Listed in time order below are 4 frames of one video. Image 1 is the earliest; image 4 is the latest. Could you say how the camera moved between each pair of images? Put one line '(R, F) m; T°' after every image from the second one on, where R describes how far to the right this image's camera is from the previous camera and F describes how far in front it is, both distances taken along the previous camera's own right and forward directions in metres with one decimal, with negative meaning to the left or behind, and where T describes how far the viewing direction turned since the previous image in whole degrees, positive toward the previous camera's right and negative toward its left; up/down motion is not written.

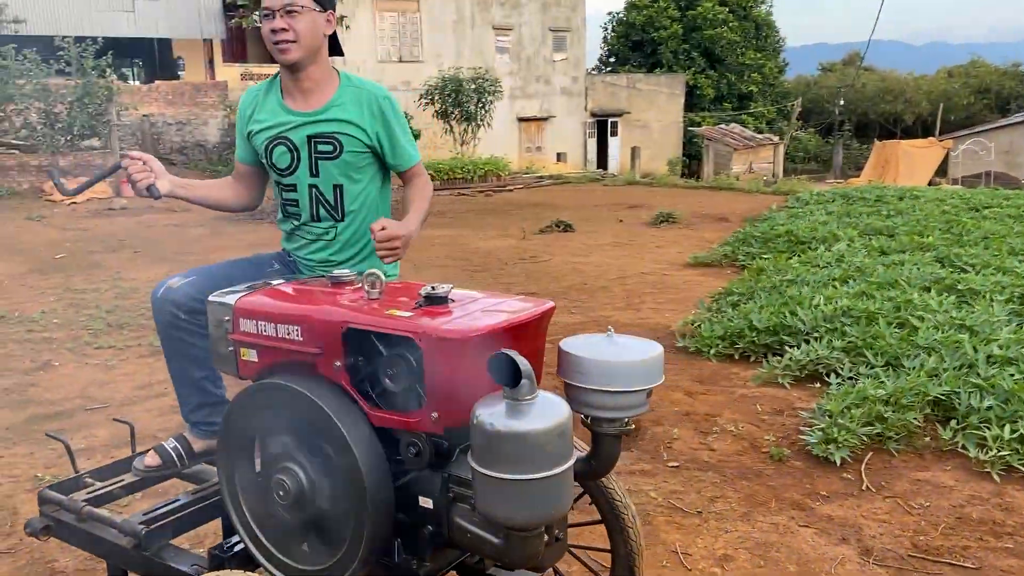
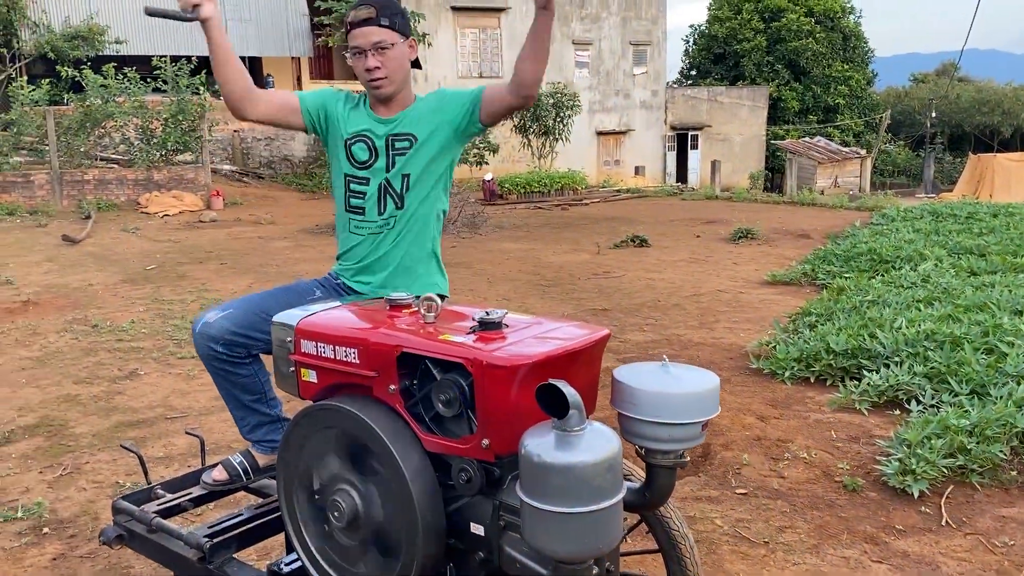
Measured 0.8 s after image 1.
(+0.1, 0.0) m; -5°
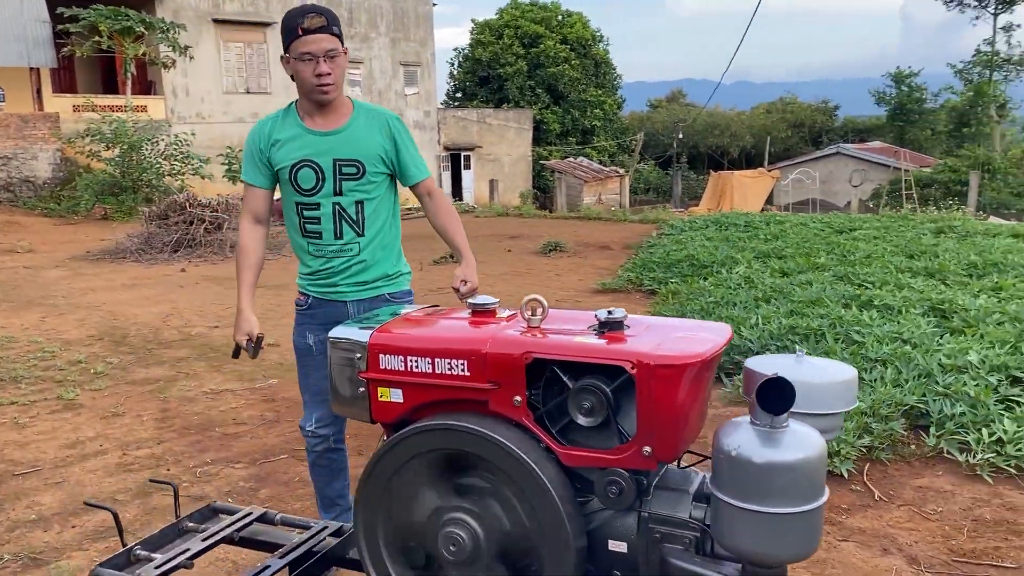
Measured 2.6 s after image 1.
(-0.7, +0.3) m; +16°
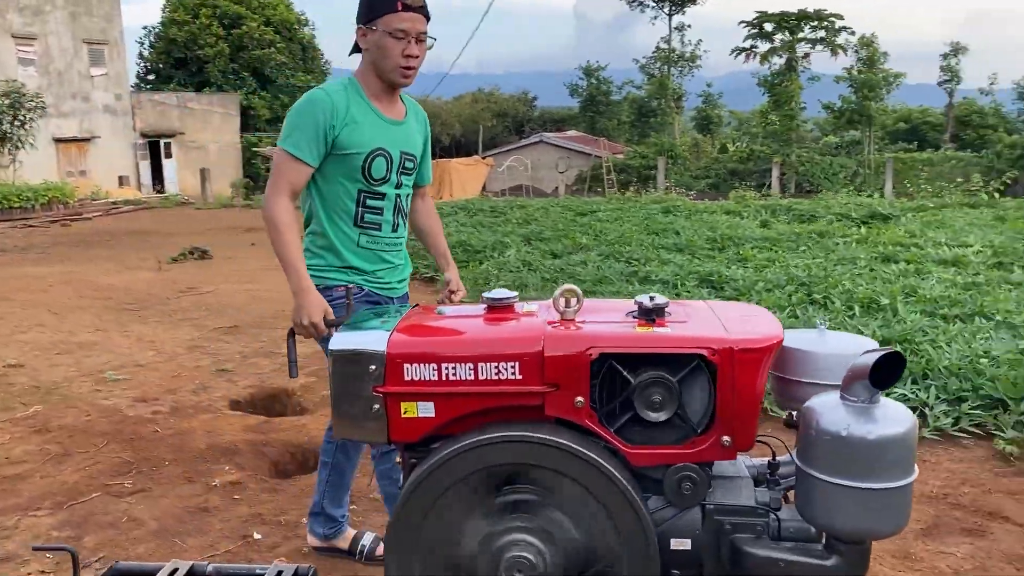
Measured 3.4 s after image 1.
(-0.6, +0.3) m; +19°
